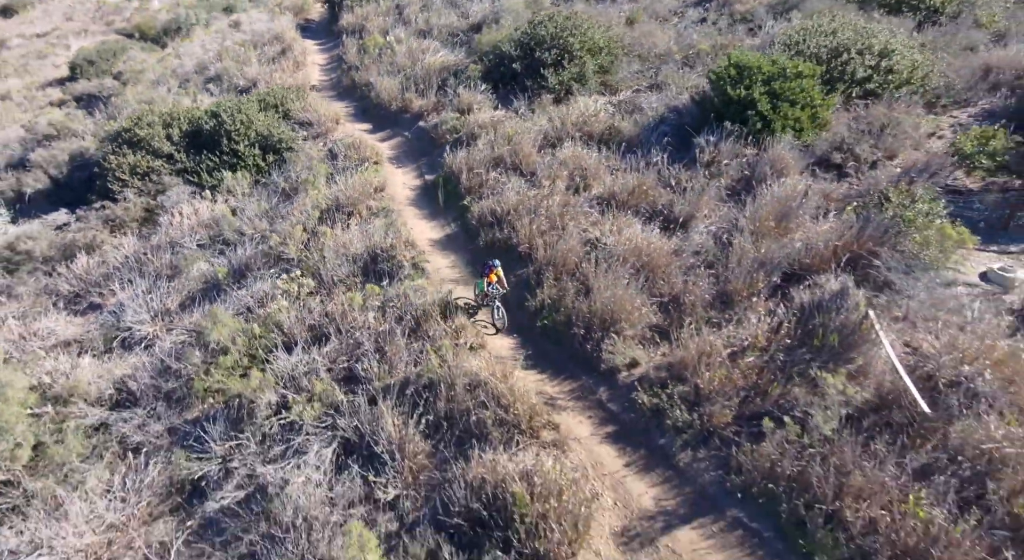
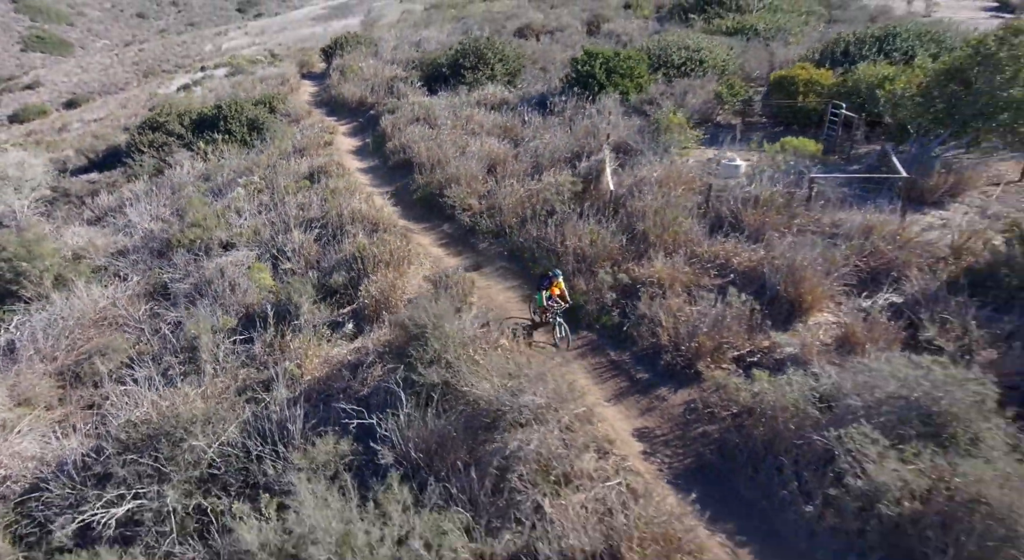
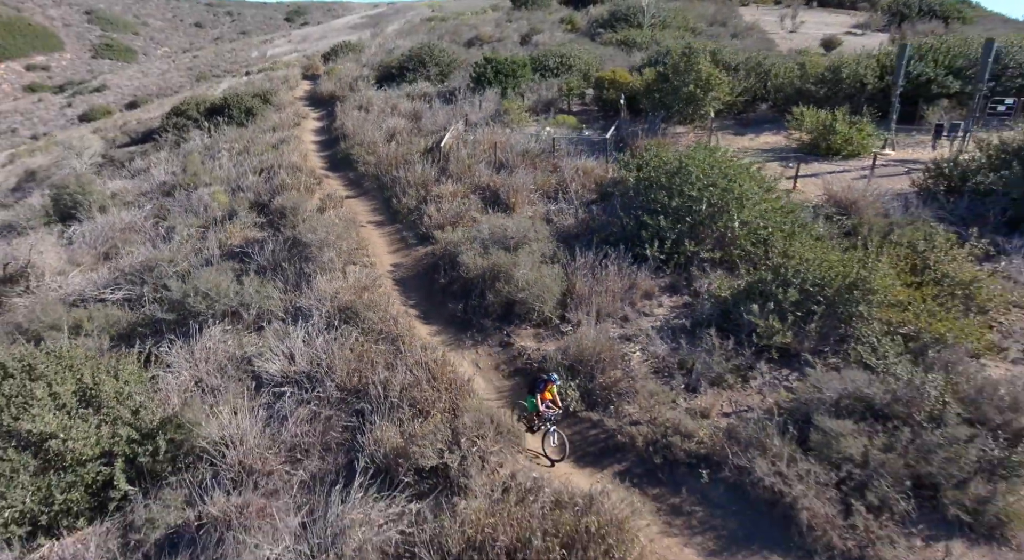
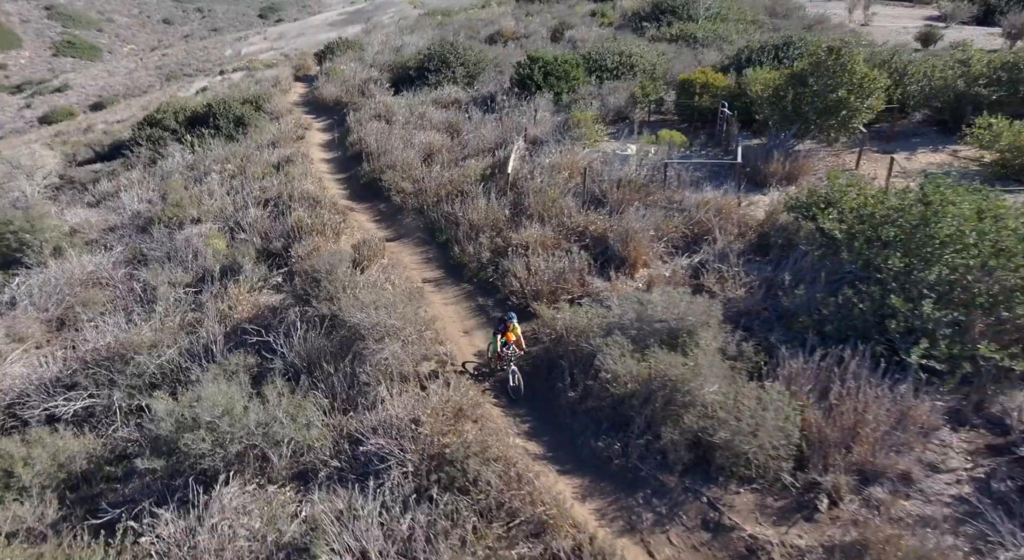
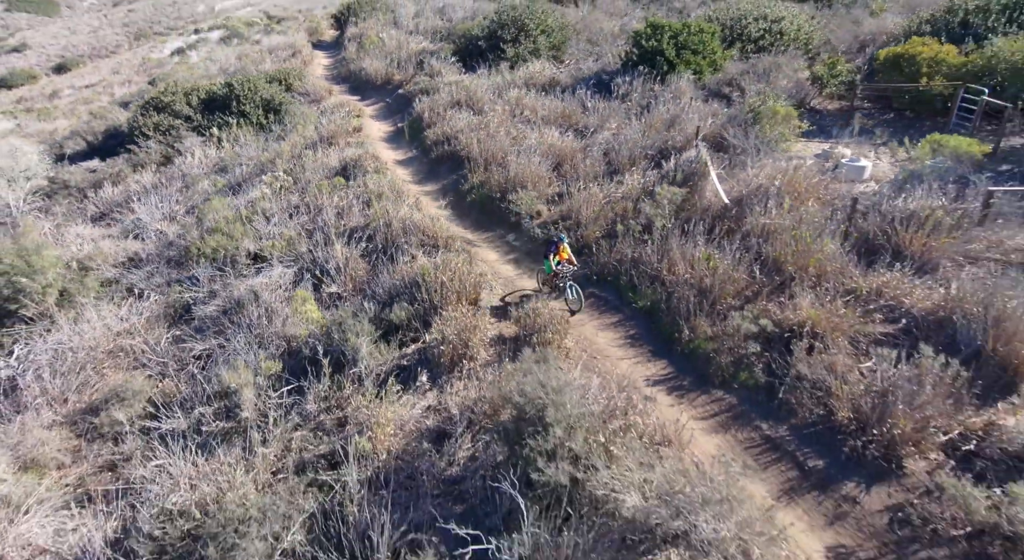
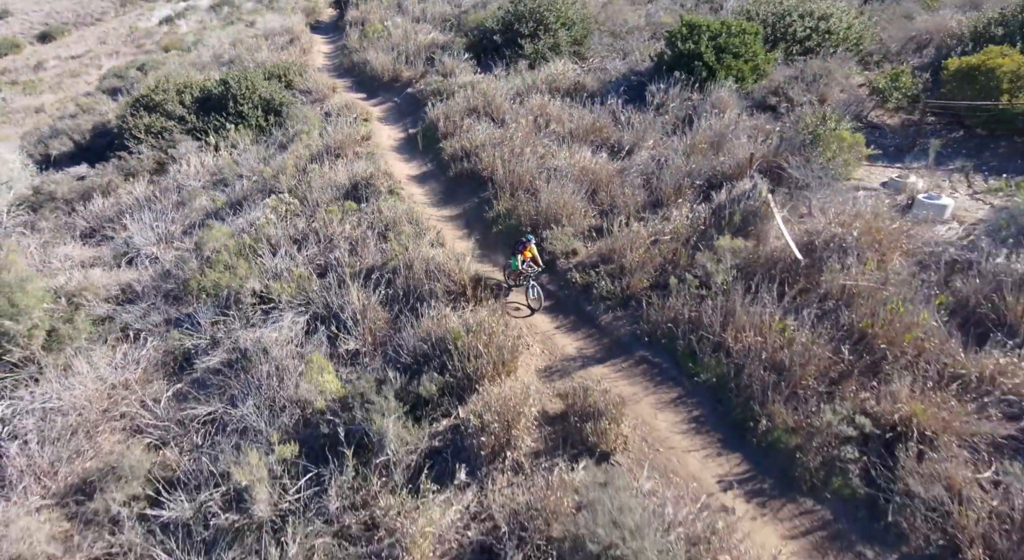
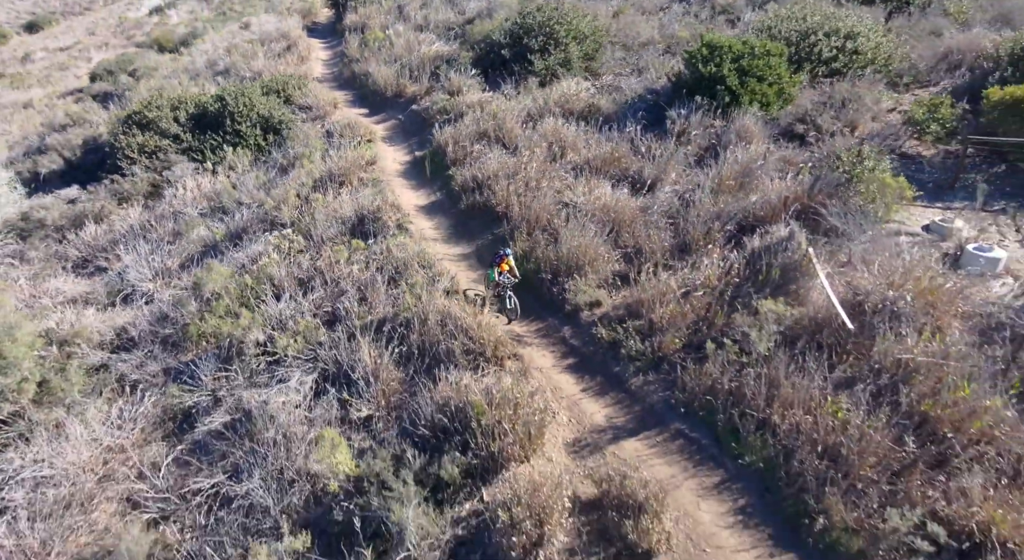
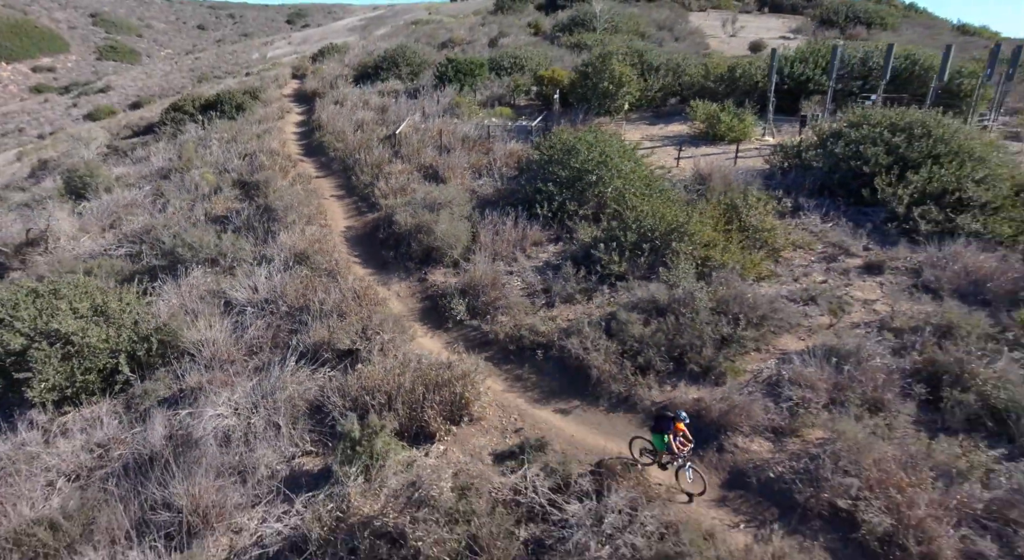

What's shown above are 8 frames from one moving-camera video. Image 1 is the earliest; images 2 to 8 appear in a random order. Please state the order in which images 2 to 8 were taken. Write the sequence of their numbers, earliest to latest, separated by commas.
7, 6, 5, 2, 4, 3, 8
